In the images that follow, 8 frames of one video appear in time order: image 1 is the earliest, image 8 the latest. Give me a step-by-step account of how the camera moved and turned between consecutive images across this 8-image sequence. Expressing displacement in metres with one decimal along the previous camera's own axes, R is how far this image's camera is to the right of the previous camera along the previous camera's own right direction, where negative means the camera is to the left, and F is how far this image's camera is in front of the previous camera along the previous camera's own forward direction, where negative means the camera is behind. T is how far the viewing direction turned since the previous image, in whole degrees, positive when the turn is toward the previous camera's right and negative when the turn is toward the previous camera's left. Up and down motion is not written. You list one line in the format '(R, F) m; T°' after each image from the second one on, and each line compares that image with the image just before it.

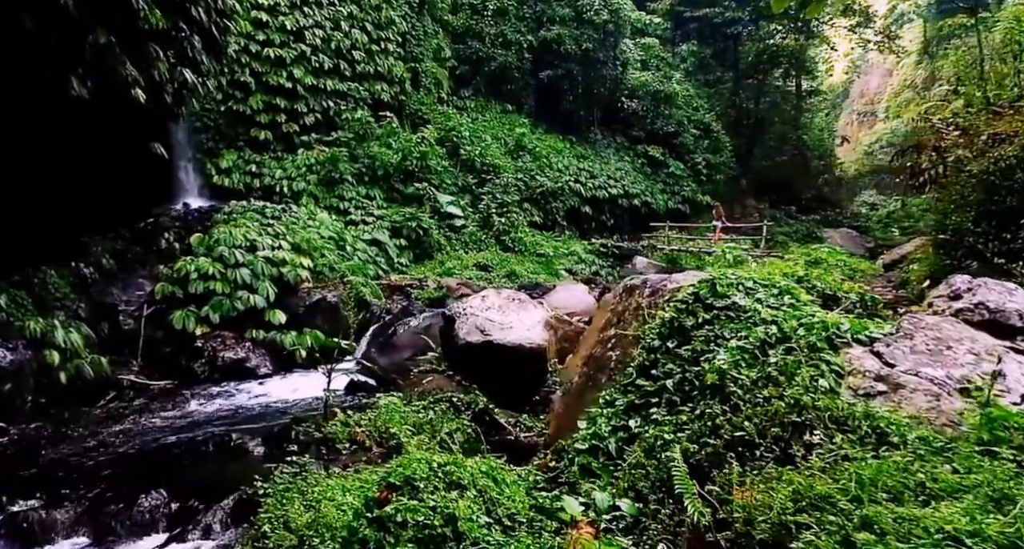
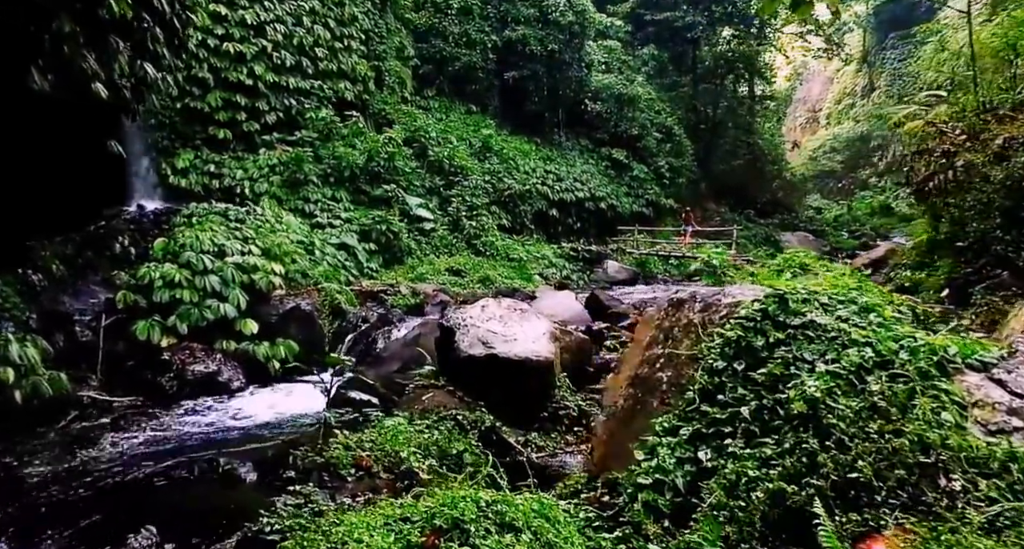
(-0.4, +0.3) m; +4°
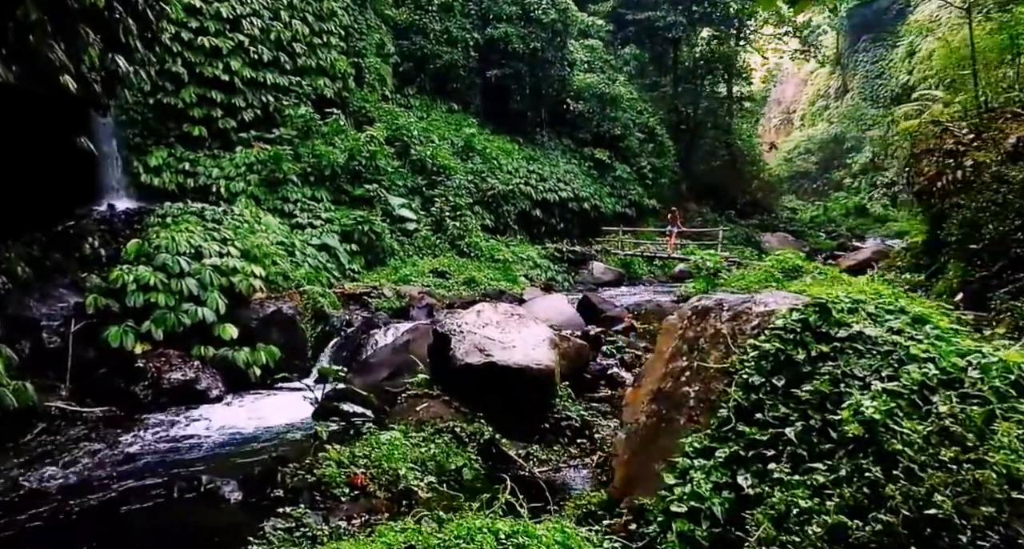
(-0.2, +0.2) m; +2°
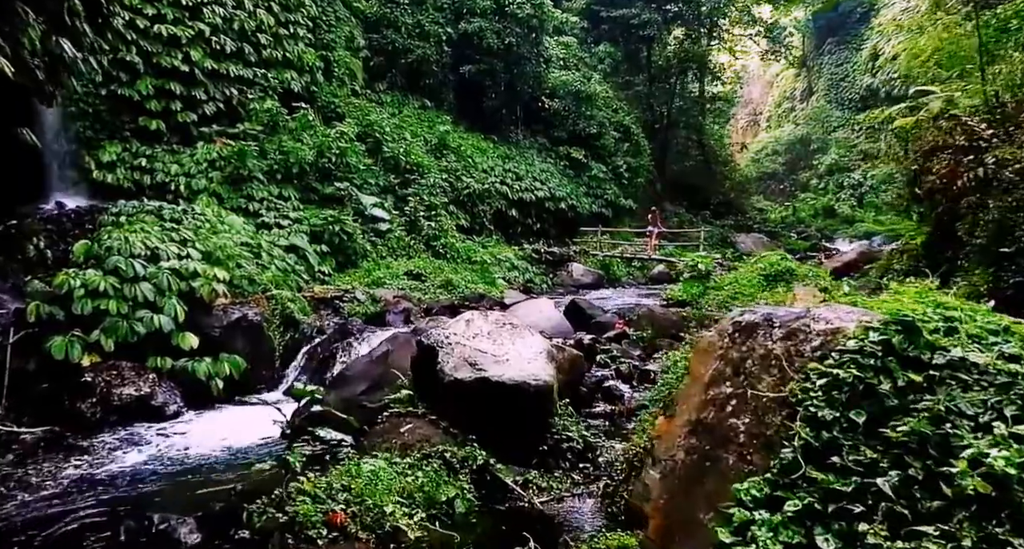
(-0.2, +0.4) m; +3°
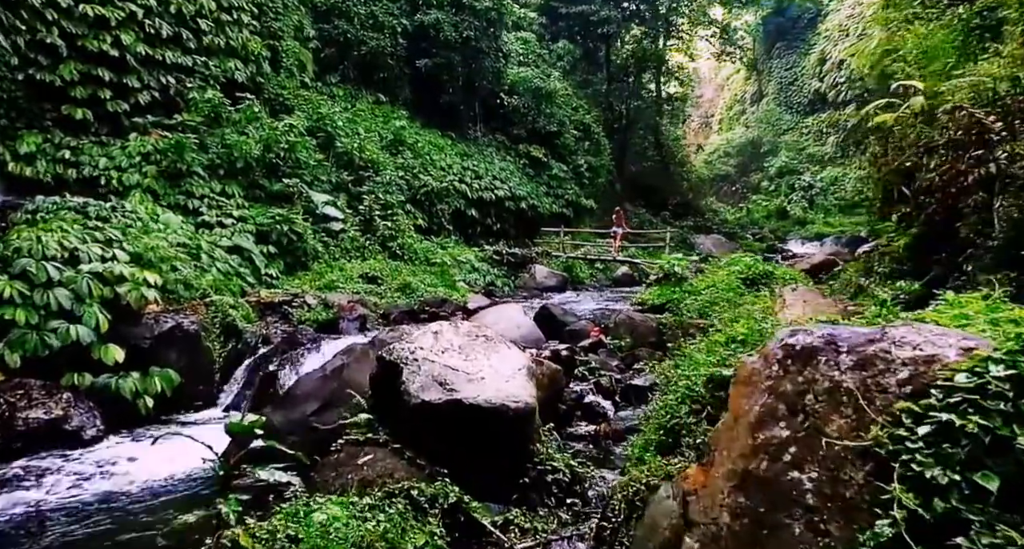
(-0.1, +0.5) m; +4°
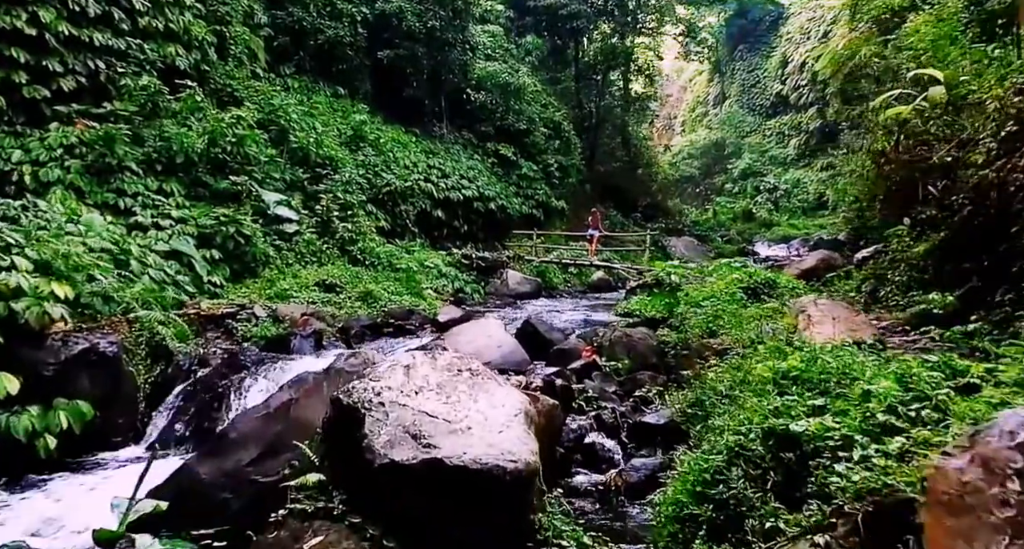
(-0.1, +0.9) m; +3°
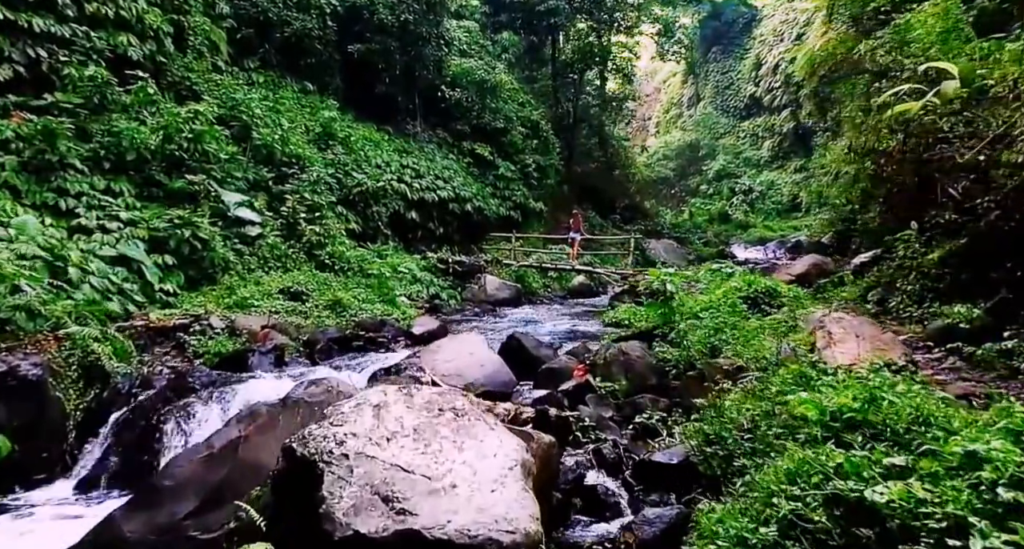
(-0.1, +0.6) m; +2°
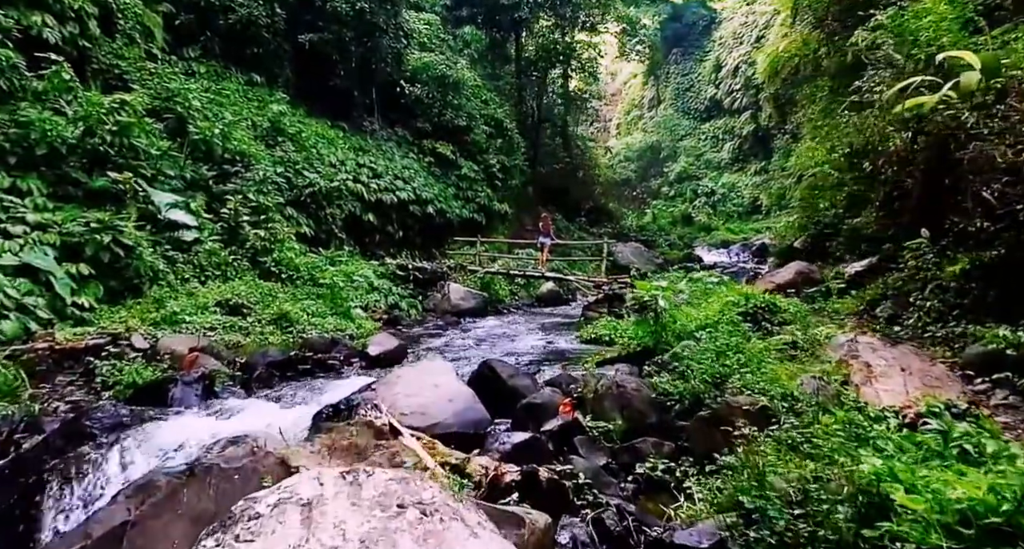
(-0.1, +0.8) m; +3°
